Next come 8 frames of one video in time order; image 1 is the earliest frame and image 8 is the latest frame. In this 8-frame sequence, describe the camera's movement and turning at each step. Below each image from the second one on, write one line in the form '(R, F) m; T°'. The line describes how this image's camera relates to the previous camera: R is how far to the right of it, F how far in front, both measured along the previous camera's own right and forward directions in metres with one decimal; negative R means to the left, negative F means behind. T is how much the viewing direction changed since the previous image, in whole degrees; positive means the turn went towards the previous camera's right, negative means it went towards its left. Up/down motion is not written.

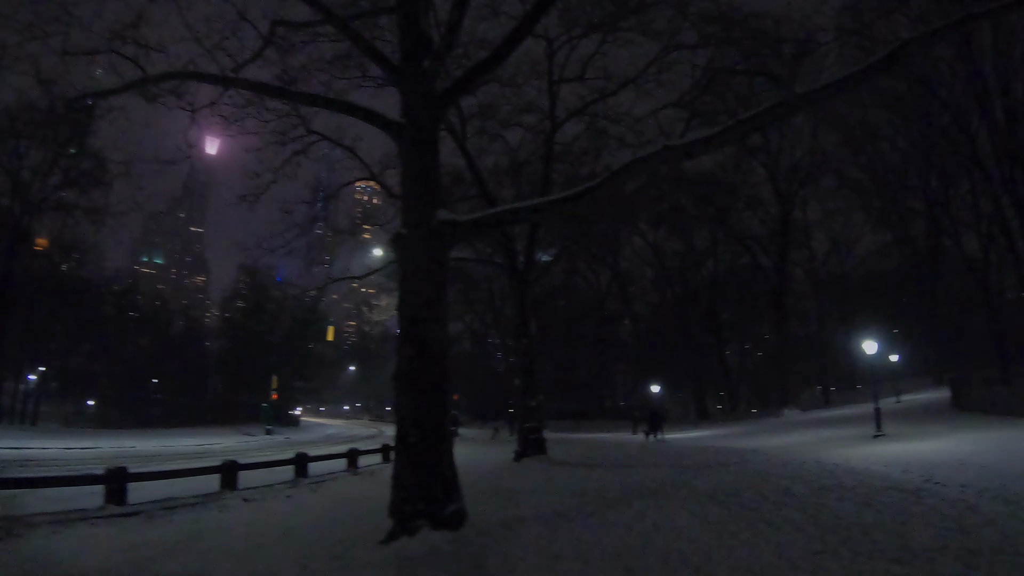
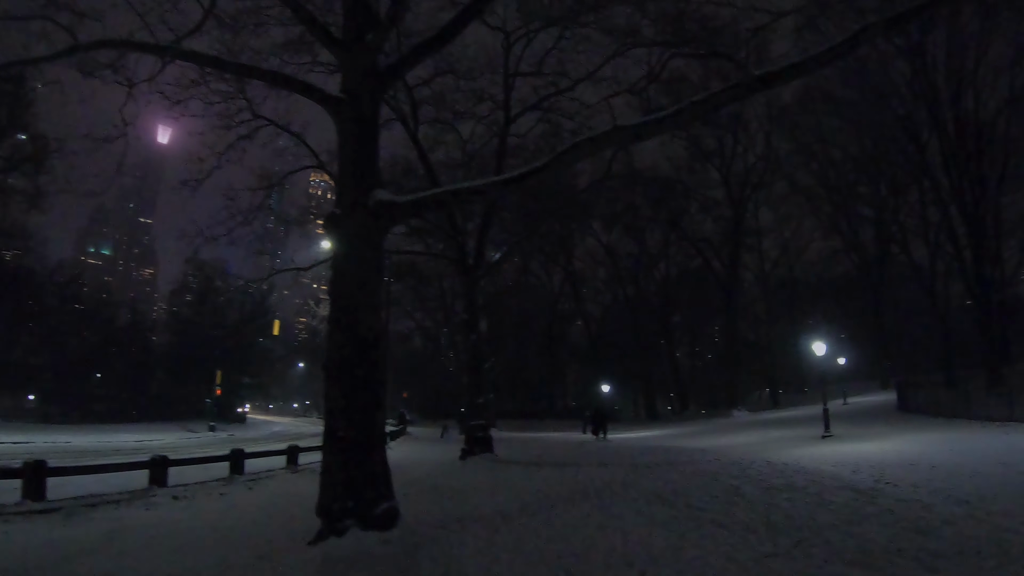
(+0.1, +0.4) m; +3°
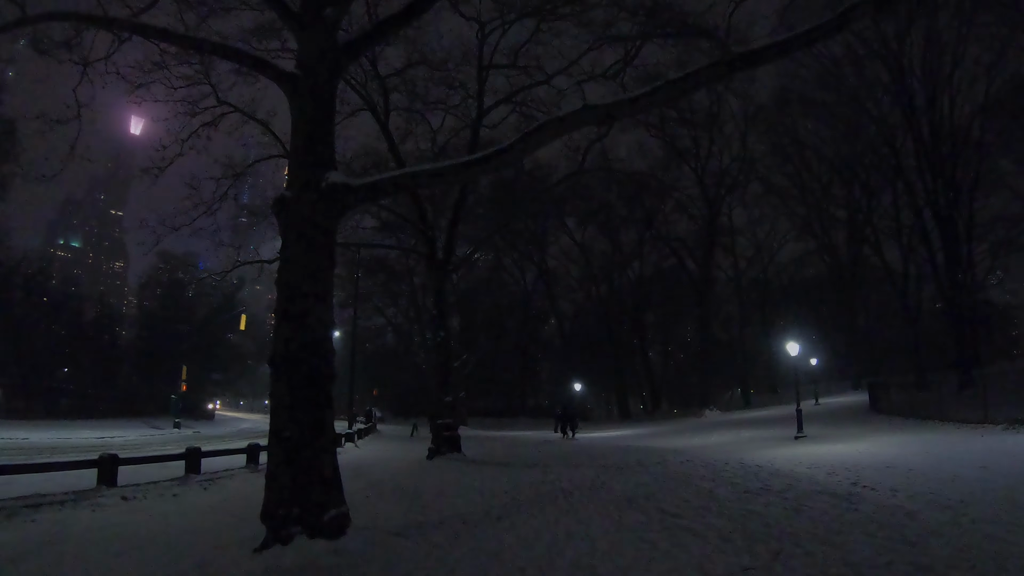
(+0.1, +0.4) m; +2°
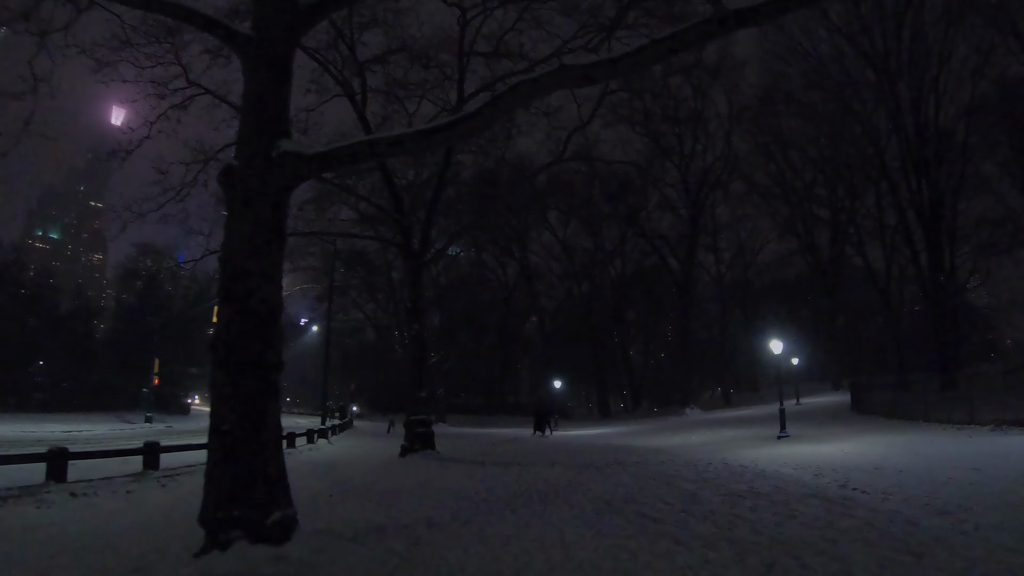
(+0.1, +0.6) m; +1°
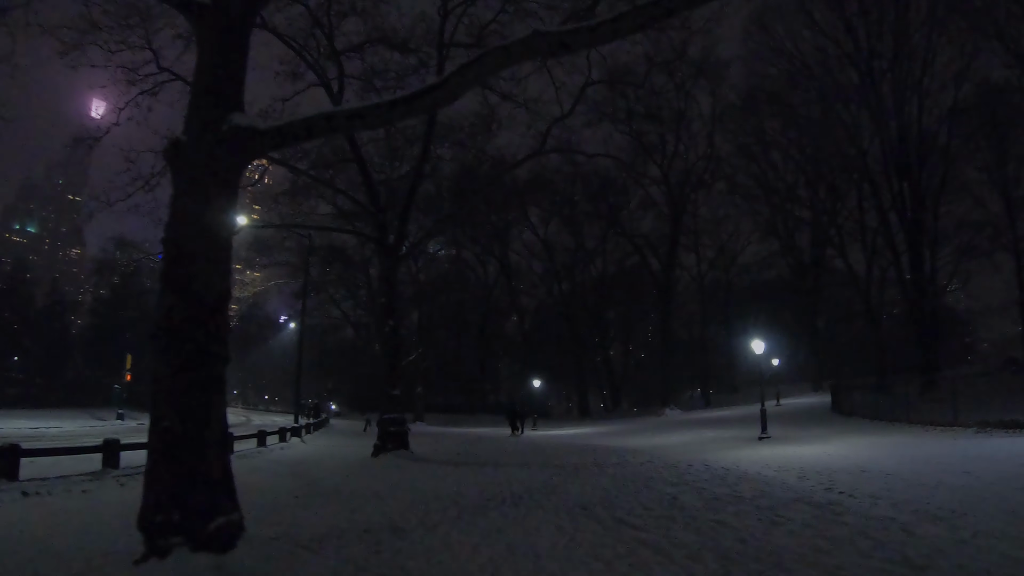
(+0.1, +0.4) m; +1°
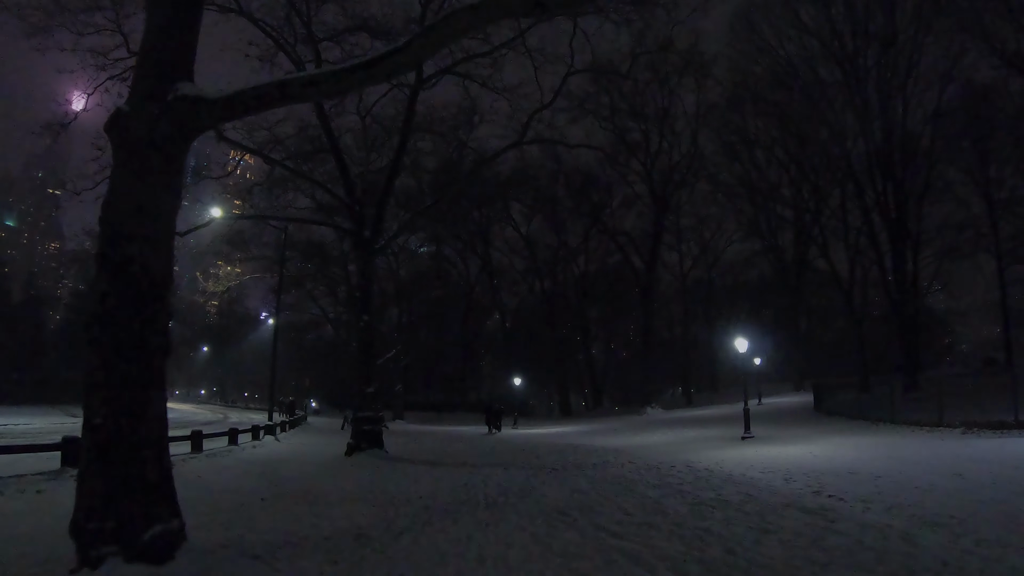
(+0.1, +0.4) m; +1°
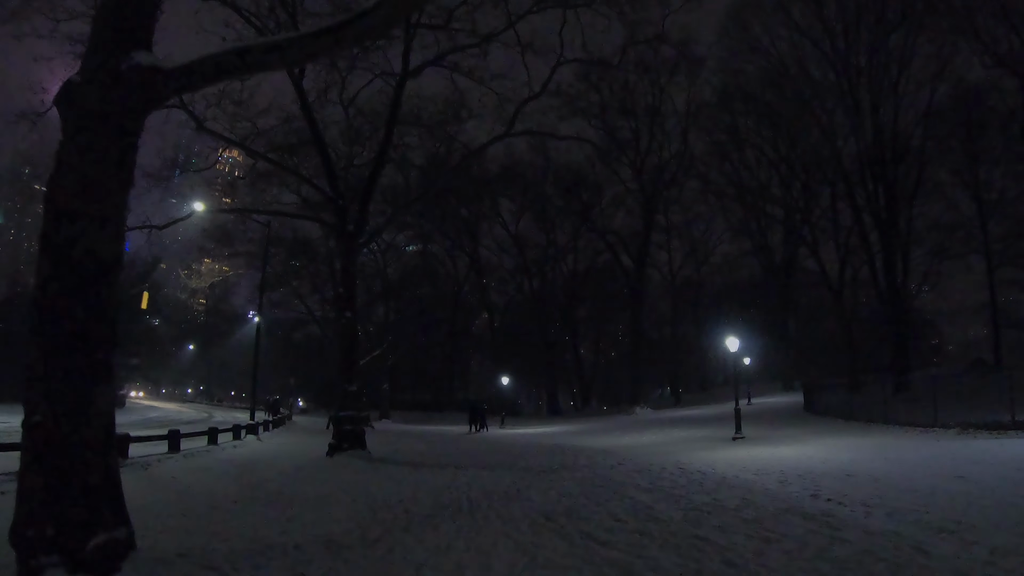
(0.0, +0.4) m; +1°
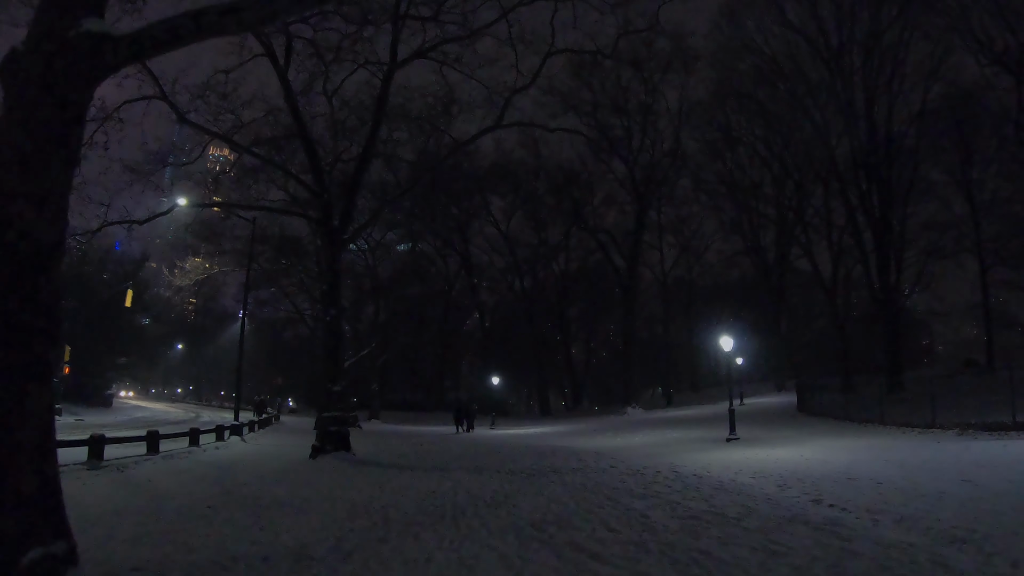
(0.0, +0.4) m; +1°
